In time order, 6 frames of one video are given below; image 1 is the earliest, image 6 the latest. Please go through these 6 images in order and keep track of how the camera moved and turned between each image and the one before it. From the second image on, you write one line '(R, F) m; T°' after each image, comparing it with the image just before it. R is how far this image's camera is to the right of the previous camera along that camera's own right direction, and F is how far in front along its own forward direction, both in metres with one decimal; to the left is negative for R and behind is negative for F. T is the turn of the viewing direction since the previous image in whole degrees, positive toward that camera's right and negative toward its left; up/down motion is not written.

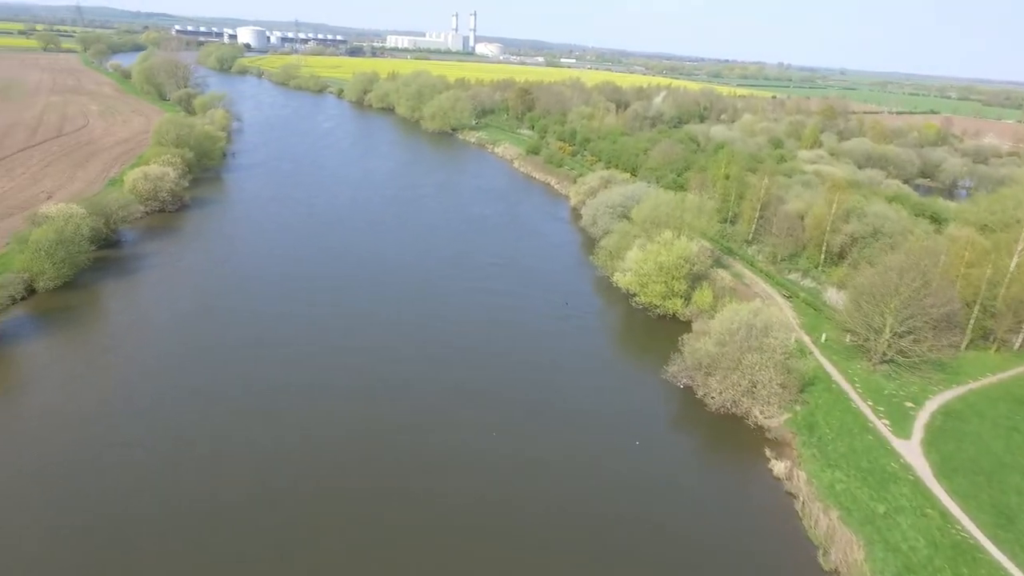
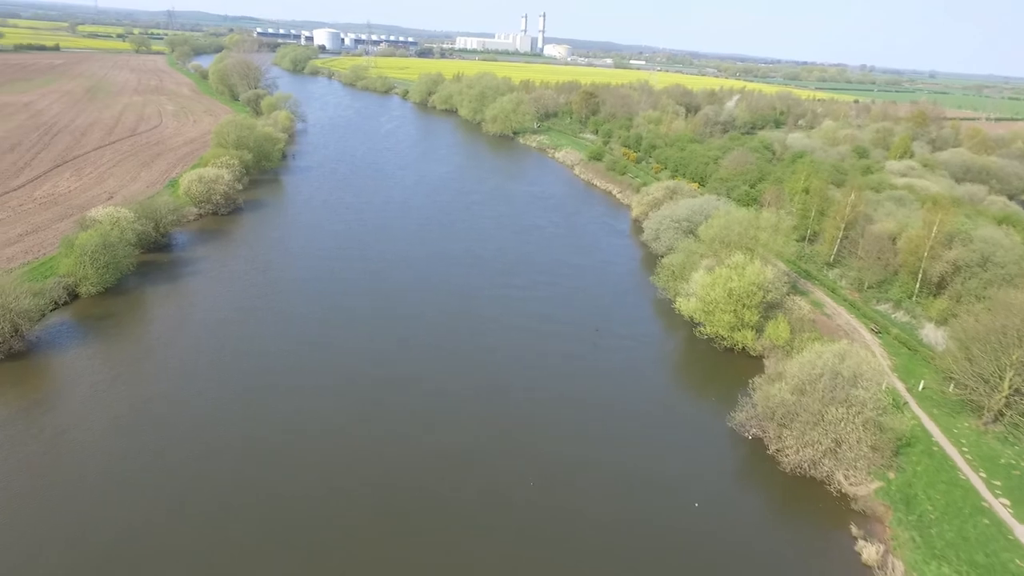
(+0.3, +1.6) m; -6°
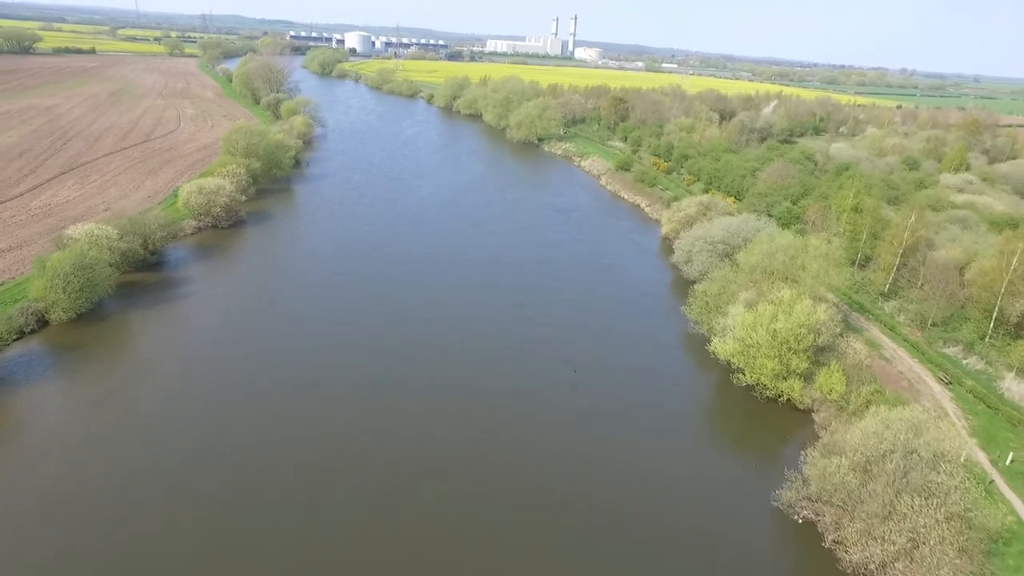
(+0.4, +2.3) m; -3°
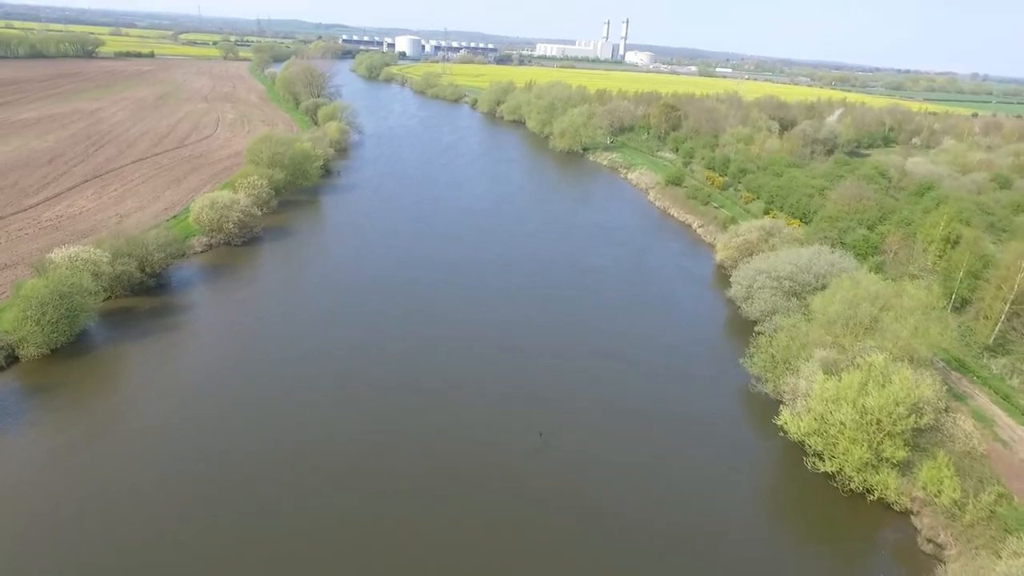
(+0.4, +2.8) m; -4°
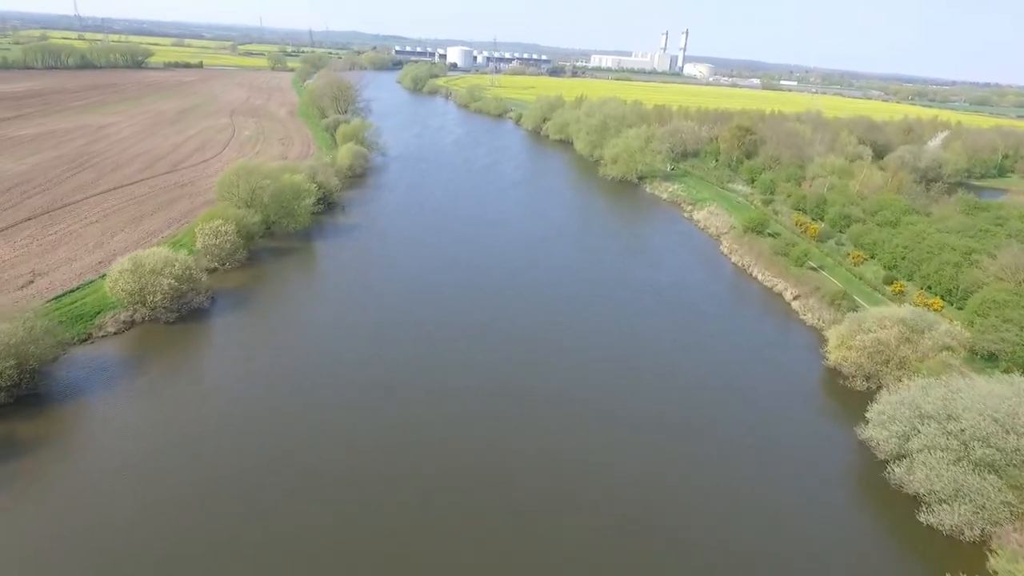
(+0.6, +7.4) m; -4°
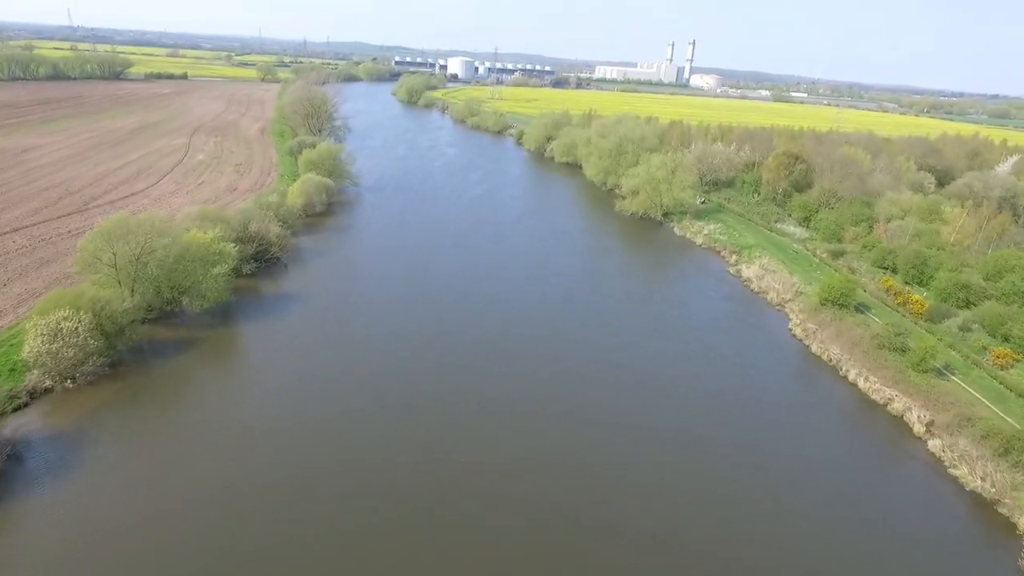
(+0.3, +8.1) m; 0°
